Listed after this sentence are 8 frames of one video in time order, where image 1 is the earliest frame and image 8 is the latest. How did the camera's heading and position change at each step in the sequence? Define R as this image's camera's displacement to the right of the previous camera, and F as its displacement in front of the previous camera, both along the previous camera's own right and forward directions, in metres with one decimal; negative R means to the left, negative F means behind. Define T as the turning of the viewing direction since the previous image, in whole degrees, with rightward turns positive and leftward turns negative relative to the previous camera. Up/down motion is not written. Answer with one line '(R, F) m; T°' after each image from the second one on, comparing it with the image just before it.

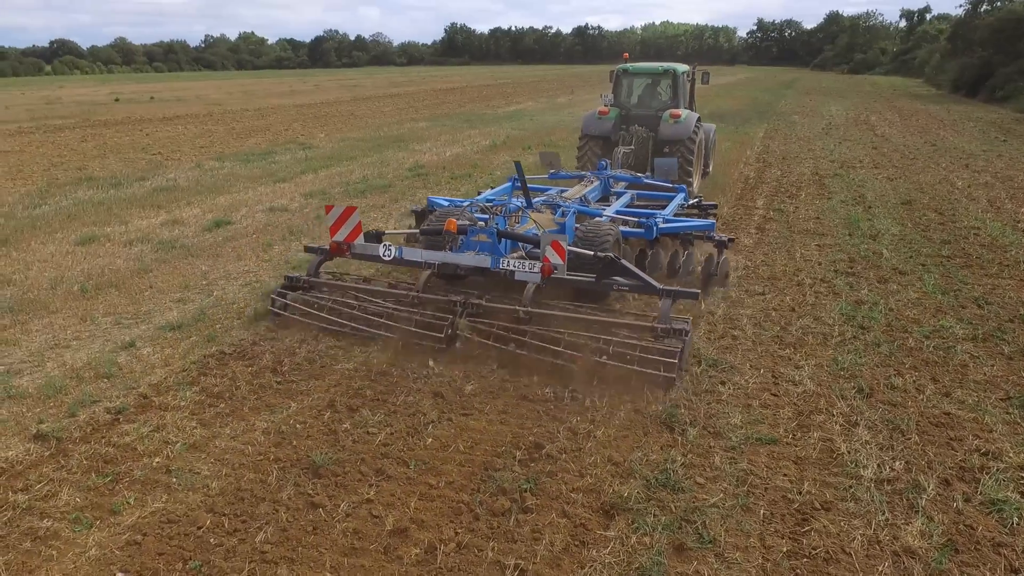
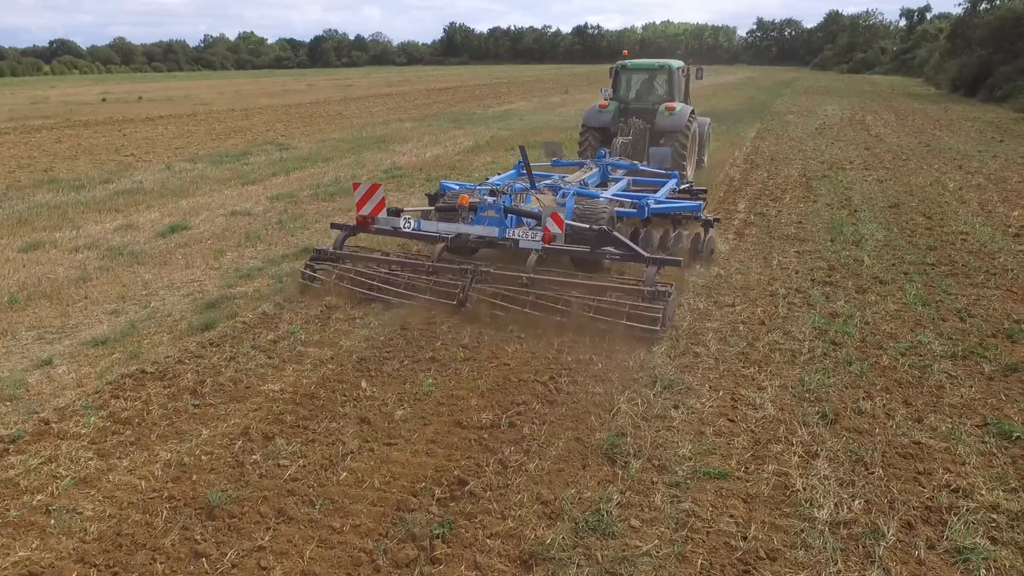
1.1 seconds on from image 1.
(+0.4, +0.3) m; 0°
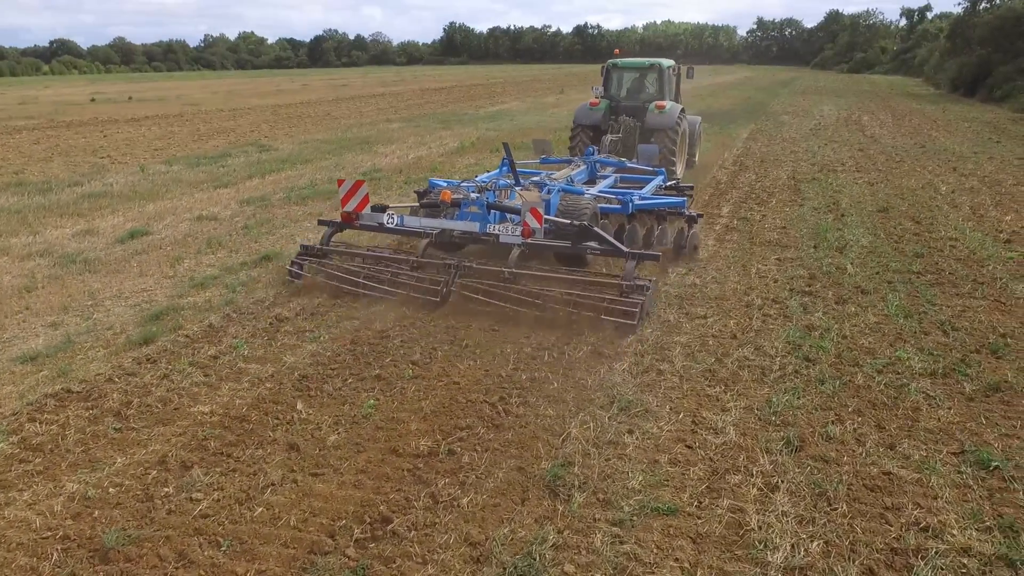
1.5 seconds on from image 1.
(+0.3, +0.3) m; 0°
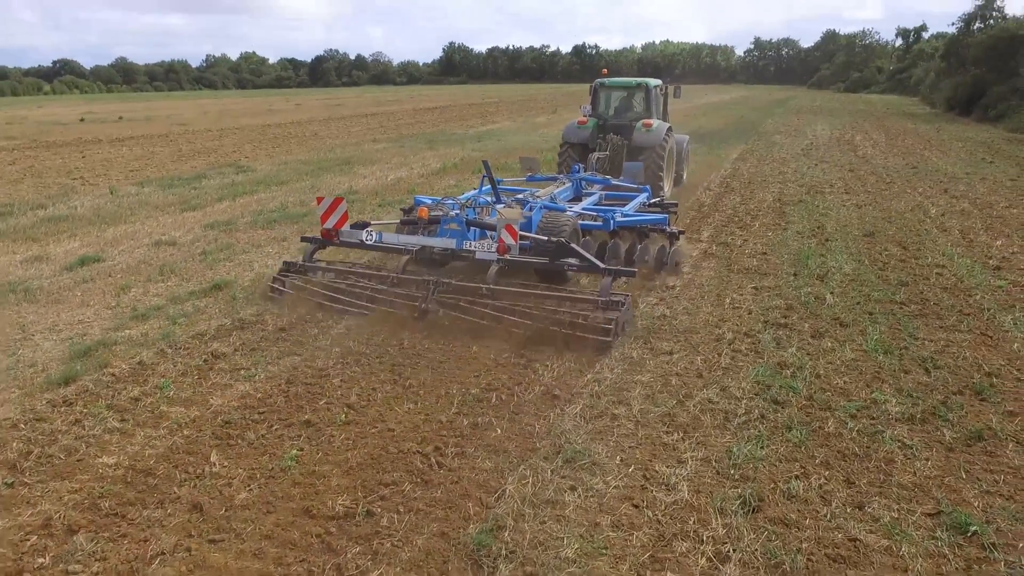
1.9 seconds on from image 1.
(+0.3, +0.3) m; 0°
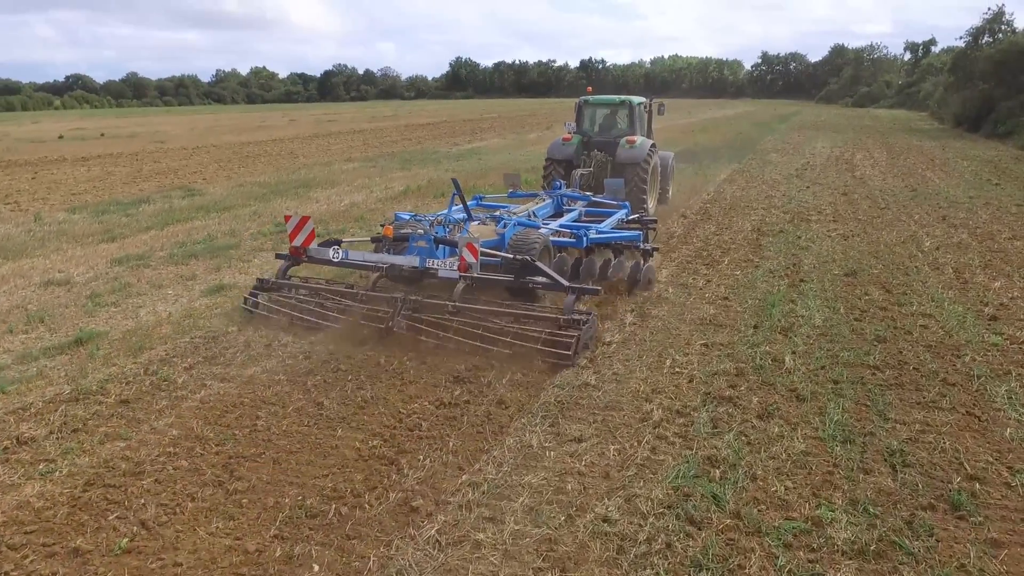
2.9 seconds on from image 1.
(+0.8, +0.9) m; -1°
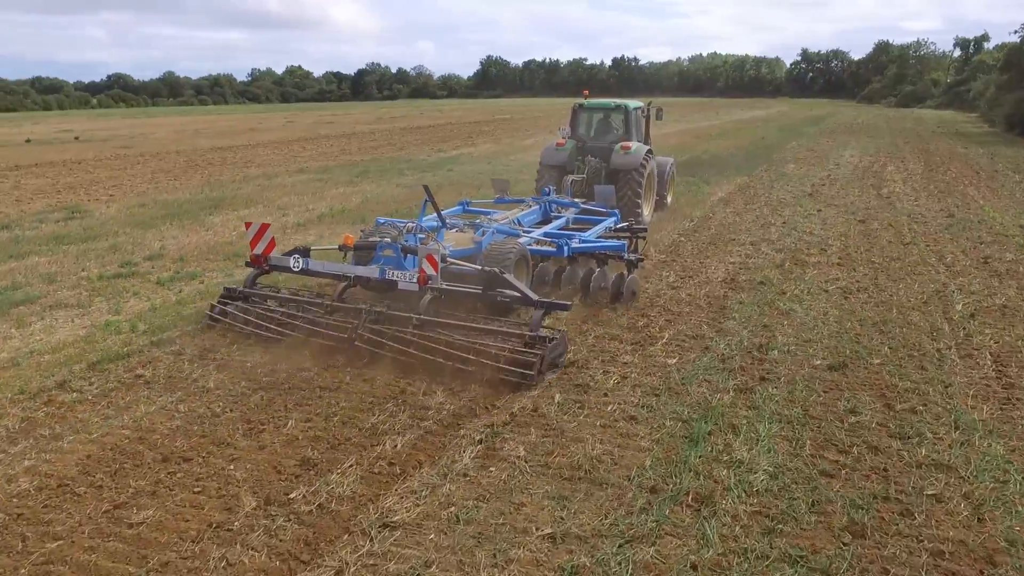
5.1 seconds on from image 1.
(+1.4, +2.1) m; -3°
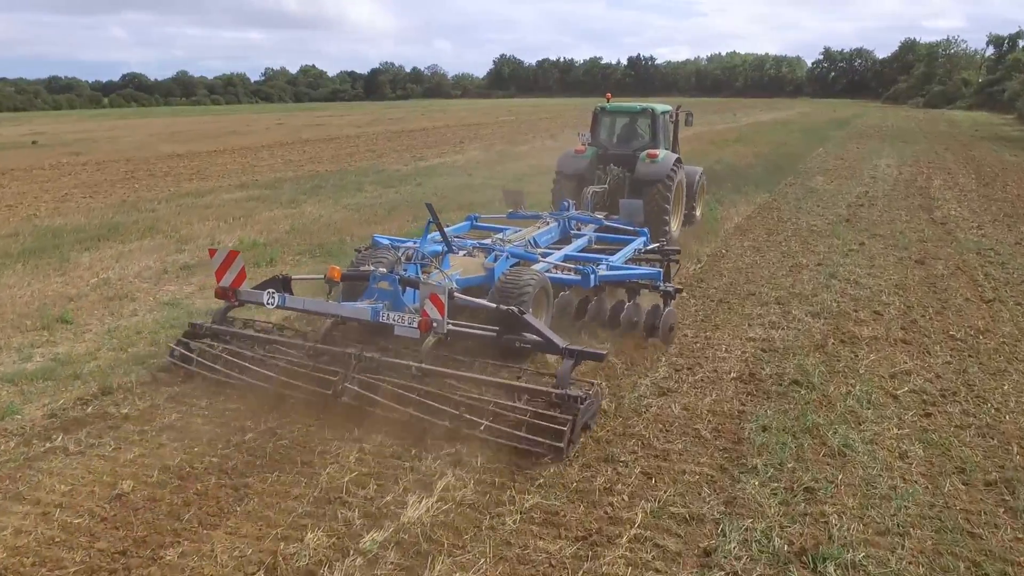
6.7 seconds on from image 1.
(+0.7, +2.3) m; -1°
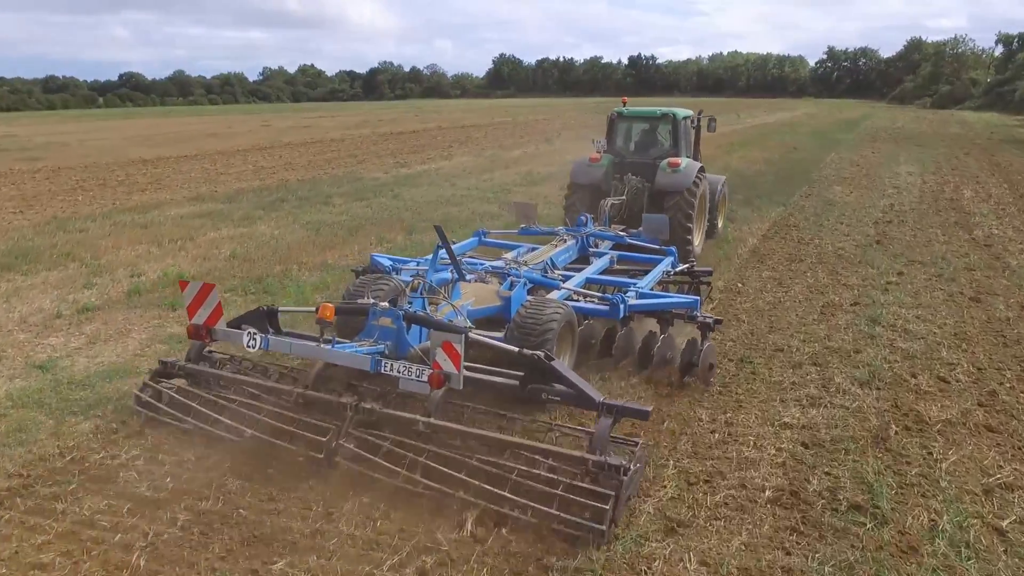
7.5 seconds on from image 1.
(+0.3, +1.4) m; 0°
